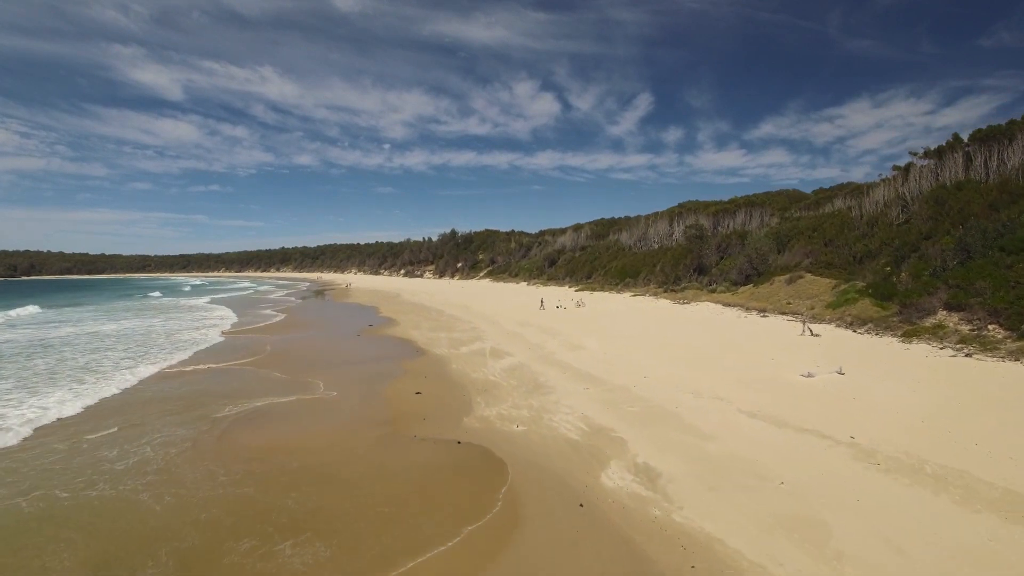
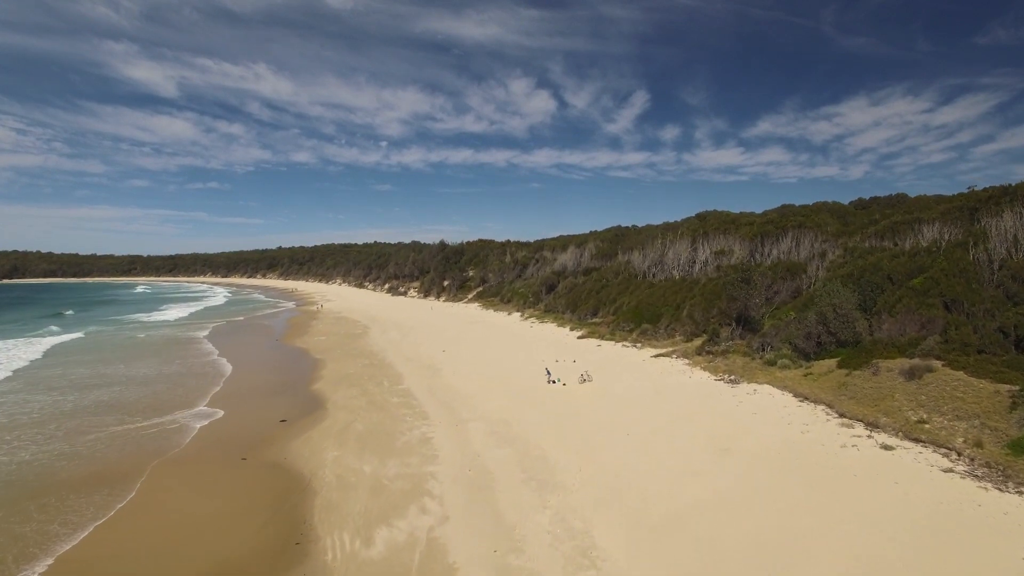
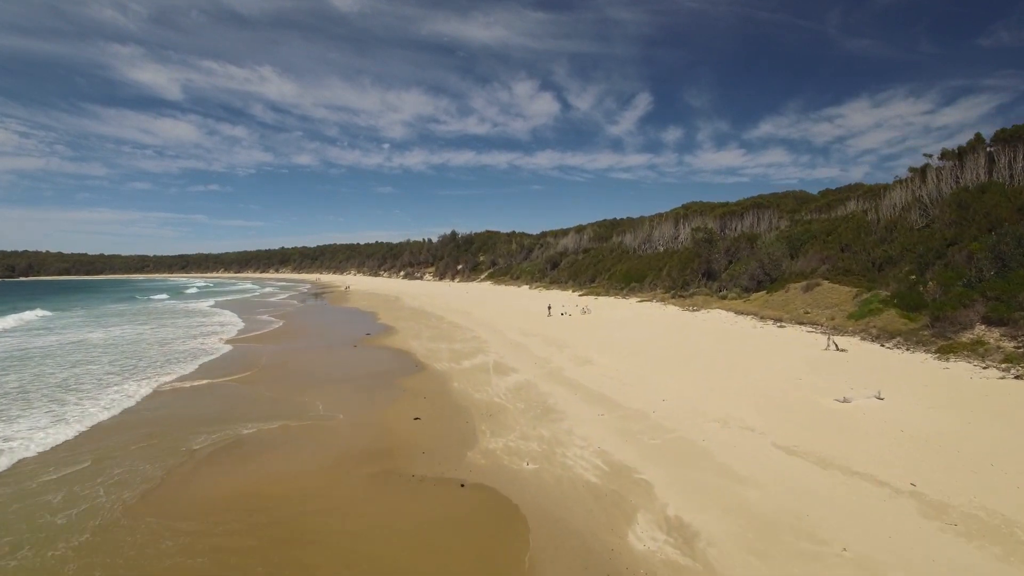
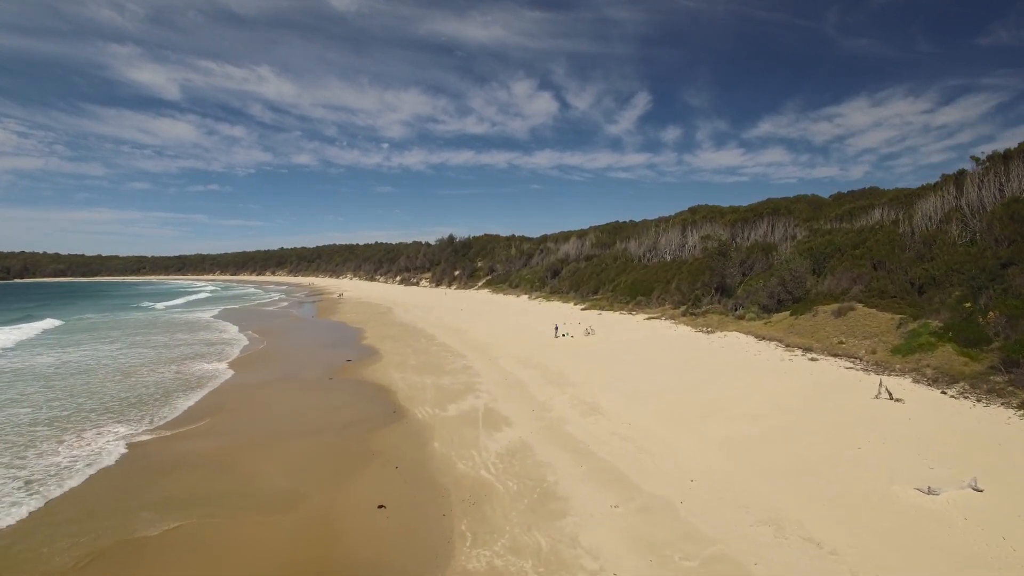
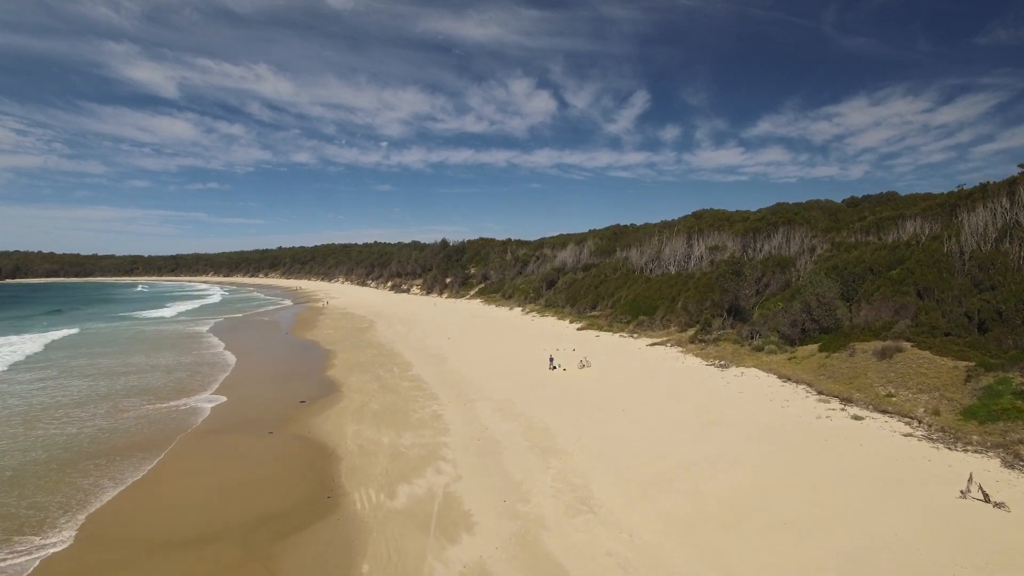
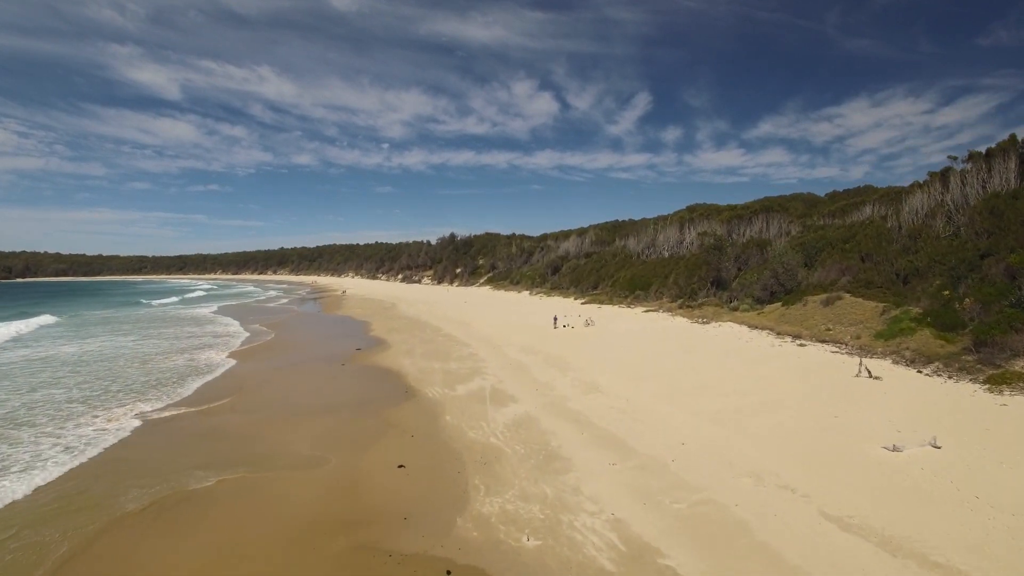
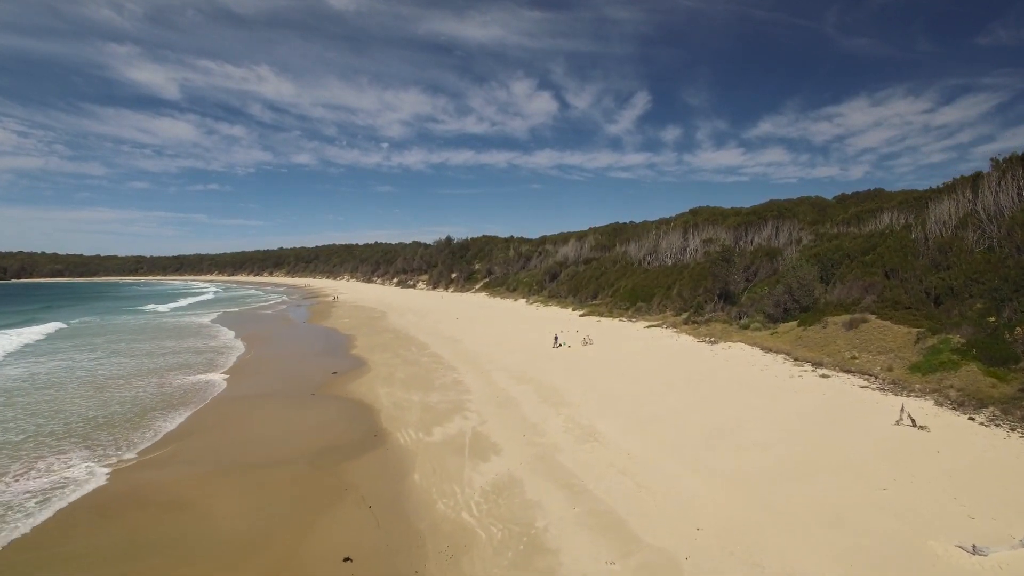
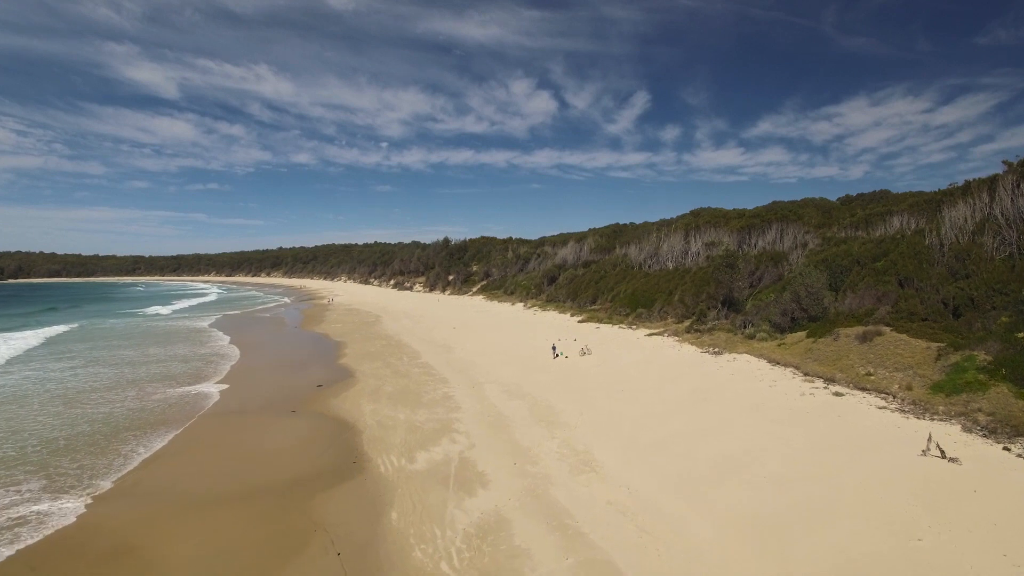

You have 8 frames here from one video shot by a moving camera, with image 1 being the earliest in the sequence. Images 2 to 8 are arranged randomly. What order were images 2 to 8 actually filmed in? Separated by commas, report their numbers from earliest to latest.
3, 6, 4, 7, 8, 5, 2
